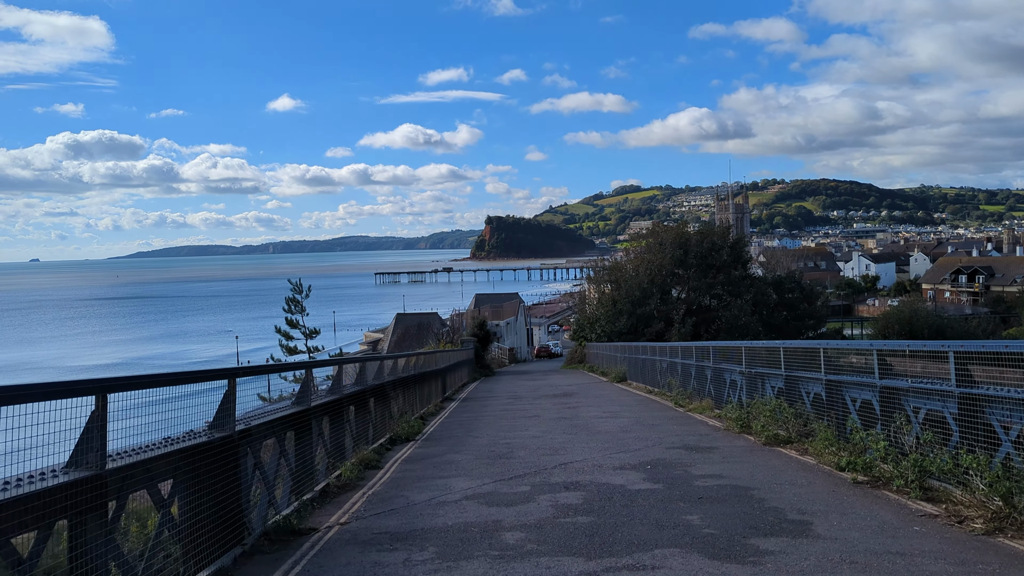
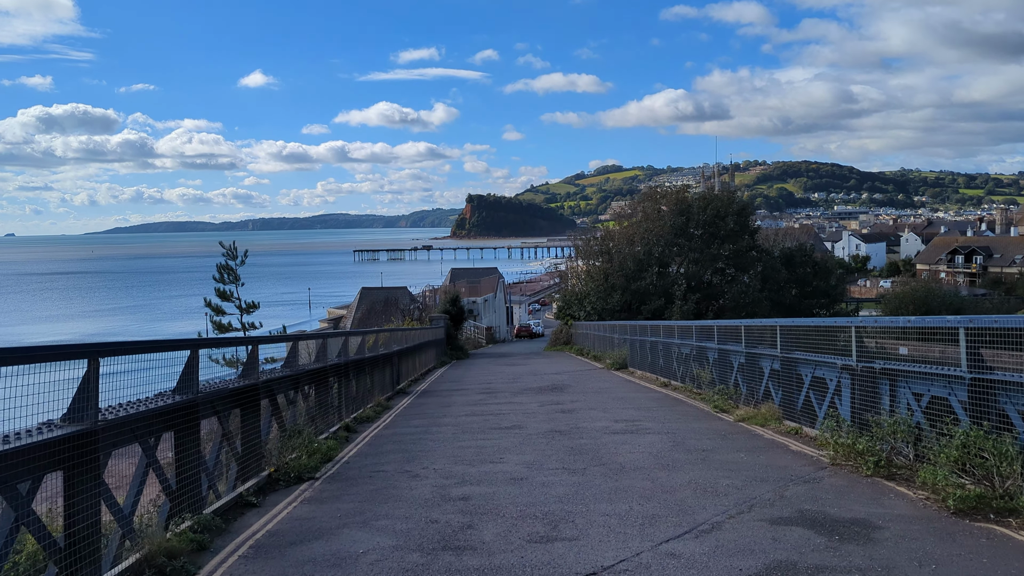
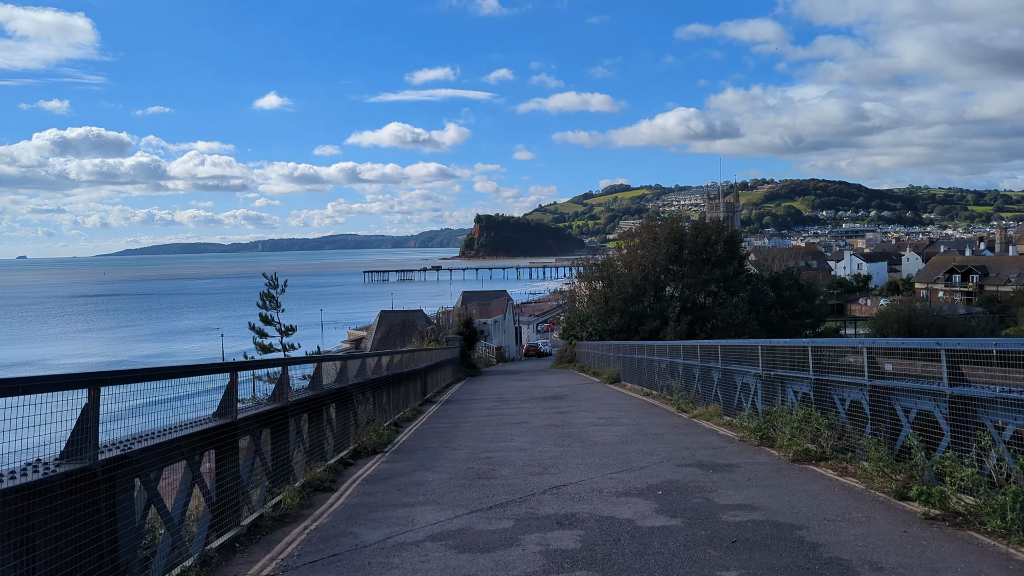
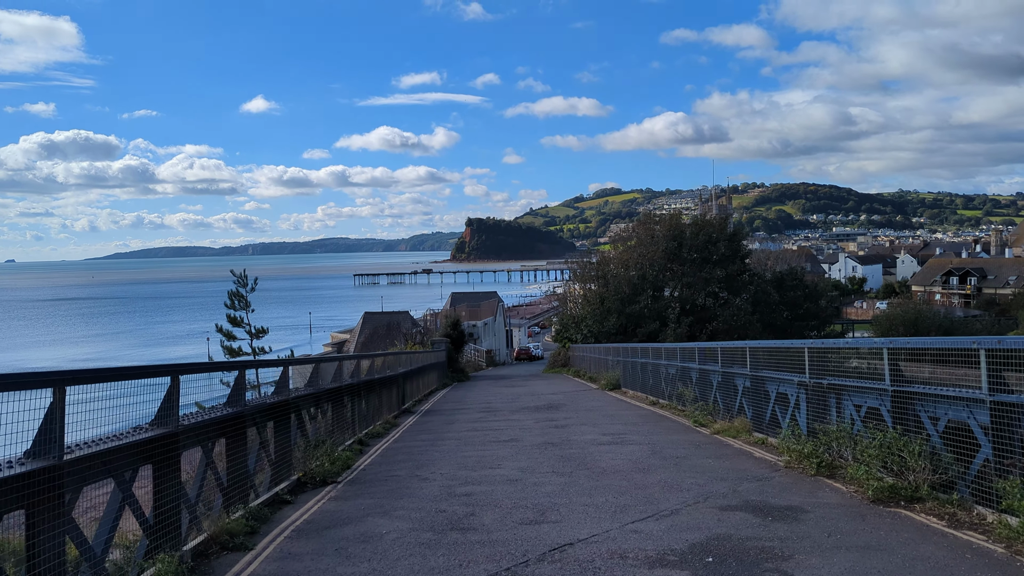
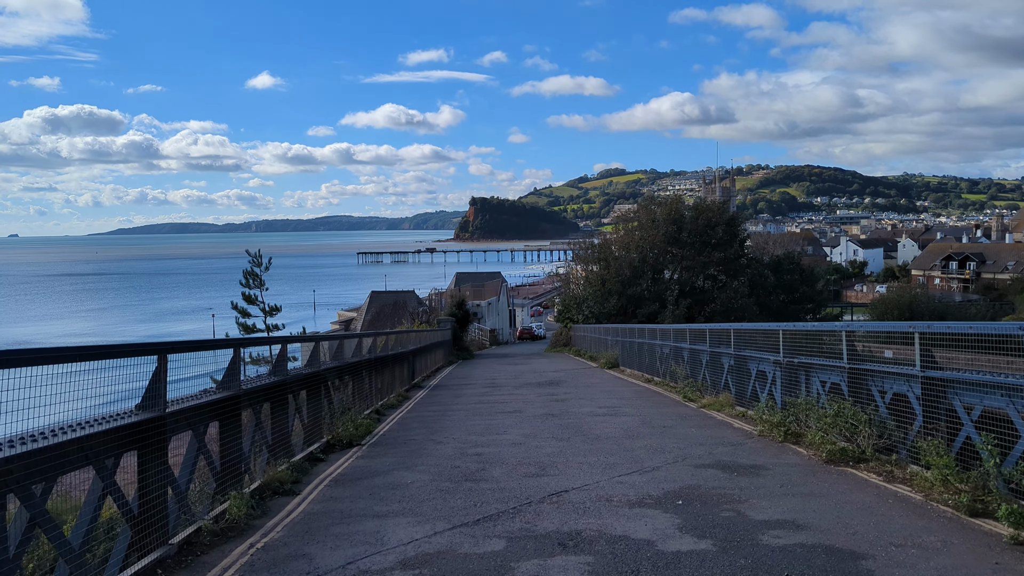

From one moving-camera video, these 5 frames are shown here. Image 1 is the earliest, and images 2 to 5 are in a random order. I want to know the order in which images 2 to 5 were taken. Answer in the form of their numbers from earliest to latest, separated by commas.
3, 5, 4, 2
